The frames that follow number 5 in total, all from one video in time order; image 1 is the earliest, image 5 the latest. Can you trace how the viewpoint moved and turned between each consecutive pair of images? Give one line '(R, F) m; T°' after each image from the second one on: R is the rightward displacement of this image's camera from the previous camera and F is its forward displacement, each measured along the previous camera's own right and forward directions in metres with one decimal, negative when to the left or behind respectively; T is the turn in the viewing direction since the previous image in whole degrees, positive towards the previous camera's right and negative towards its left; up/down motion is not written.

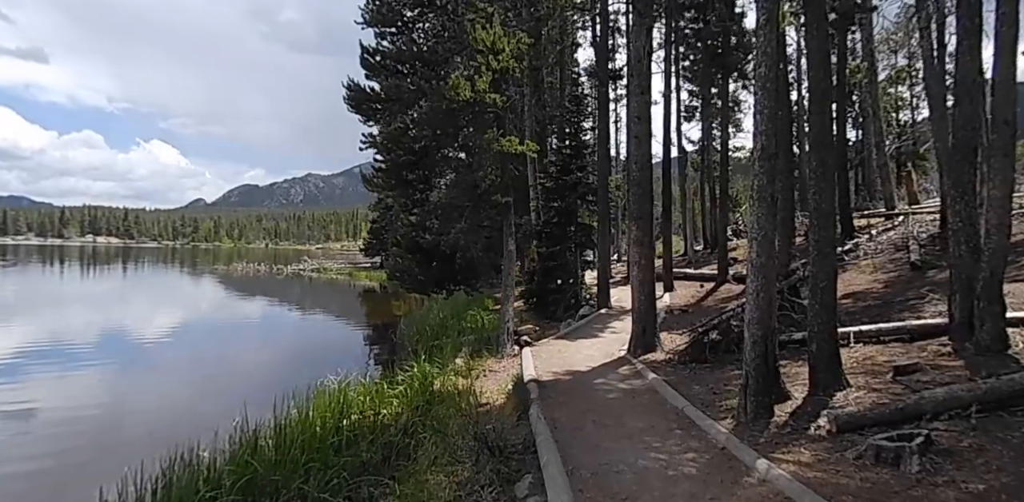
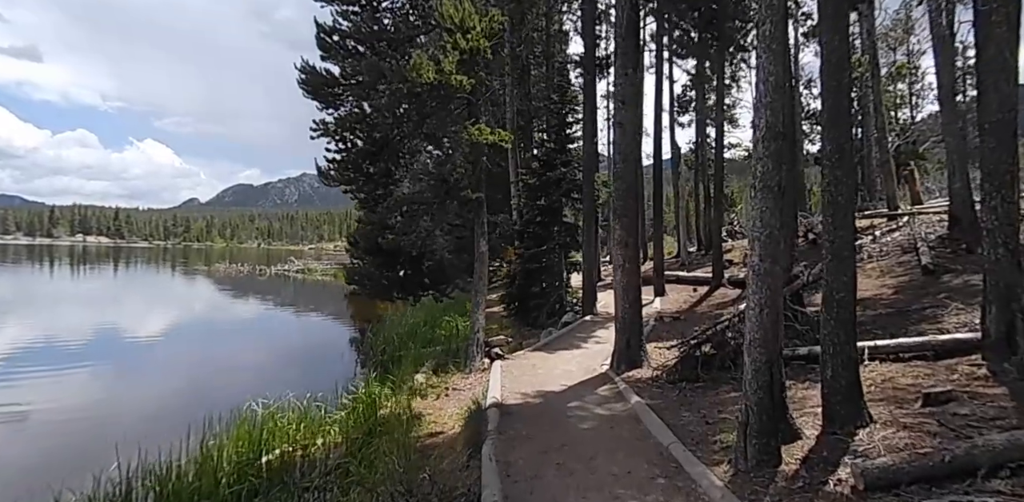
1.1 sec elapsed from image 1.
(+0.4, +1.2) m; 0°
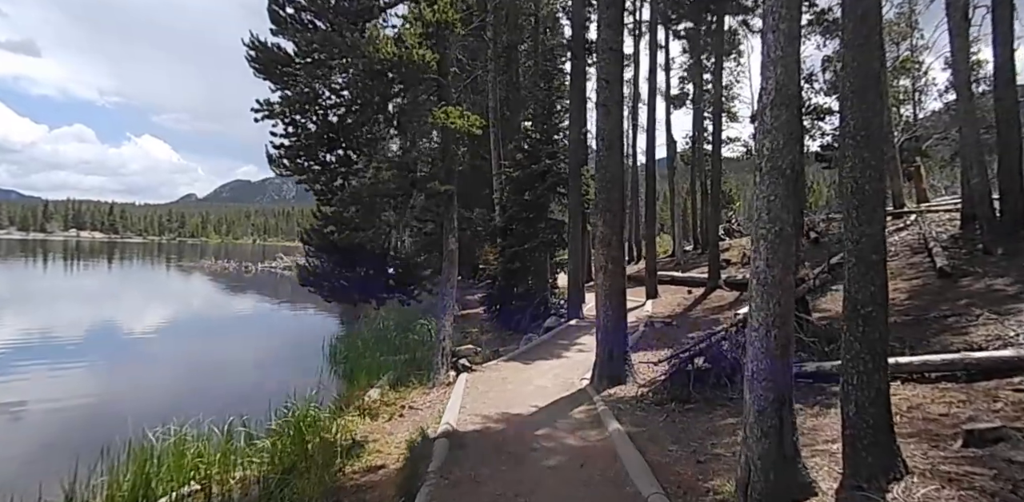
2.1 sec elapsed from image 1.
(+0.4, +1.2) m; 0°
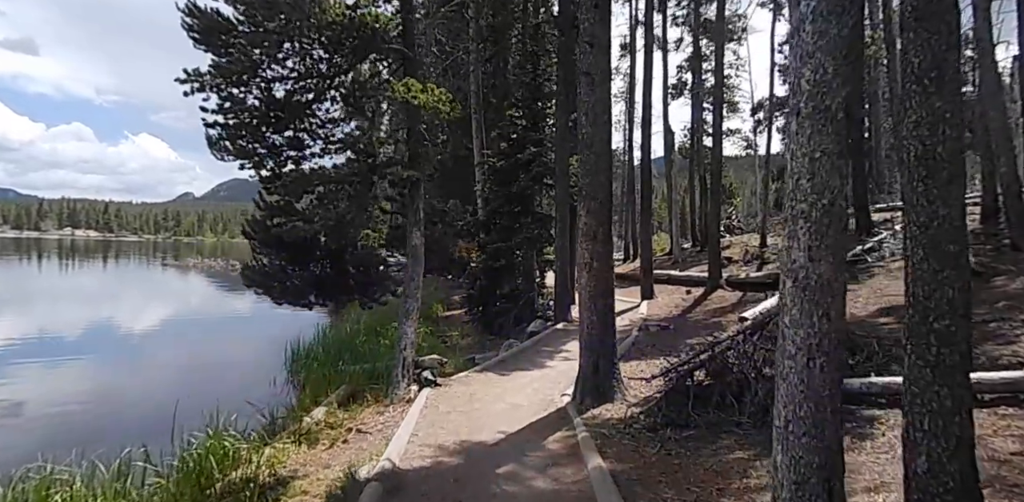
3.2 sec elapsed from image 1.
(+0.3, +1.2) m; 0°
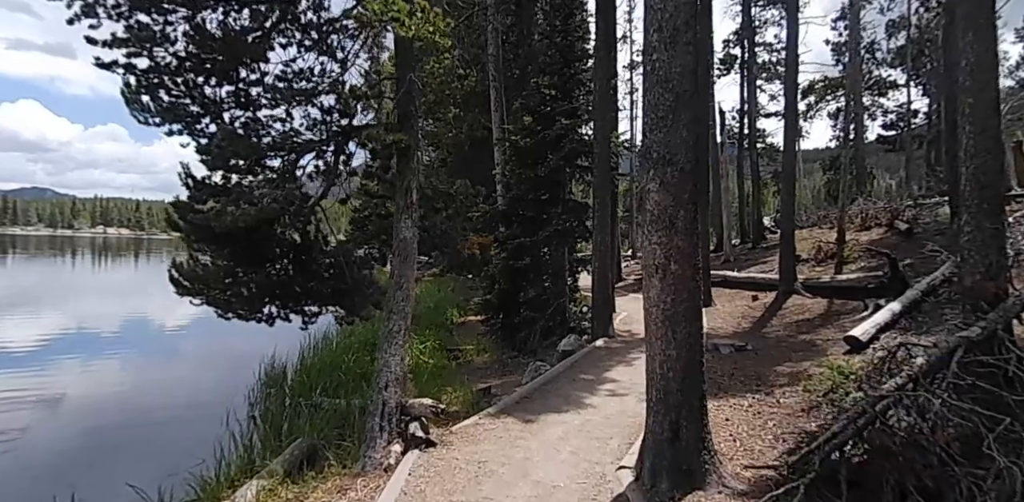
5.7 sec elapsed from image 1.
(0.0, +2.5) m; -2°
